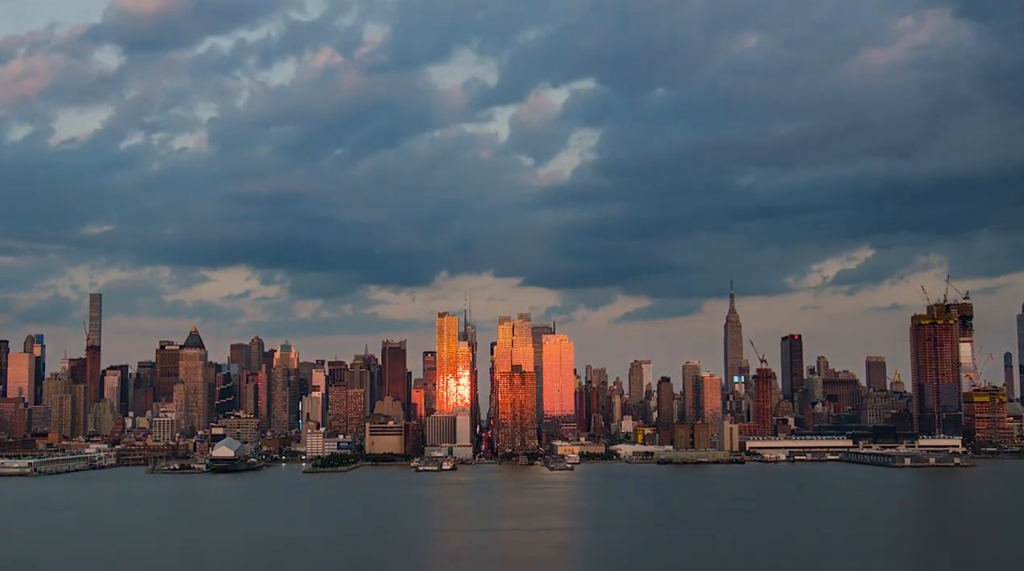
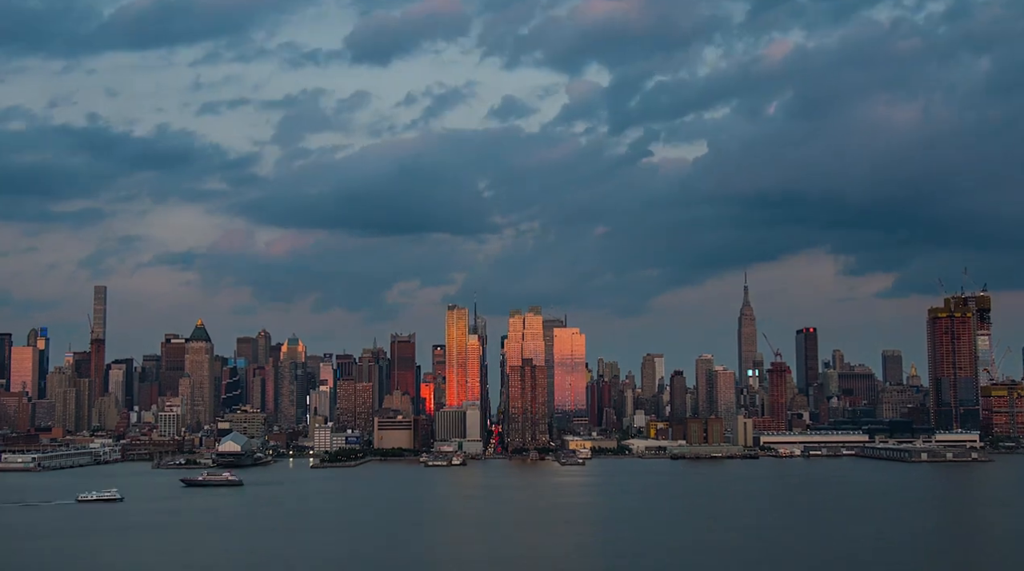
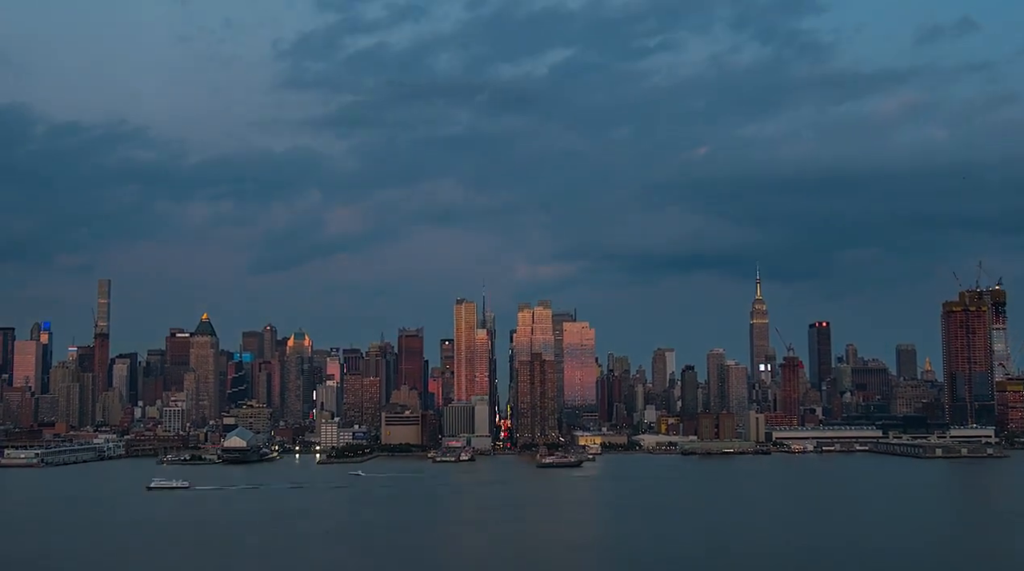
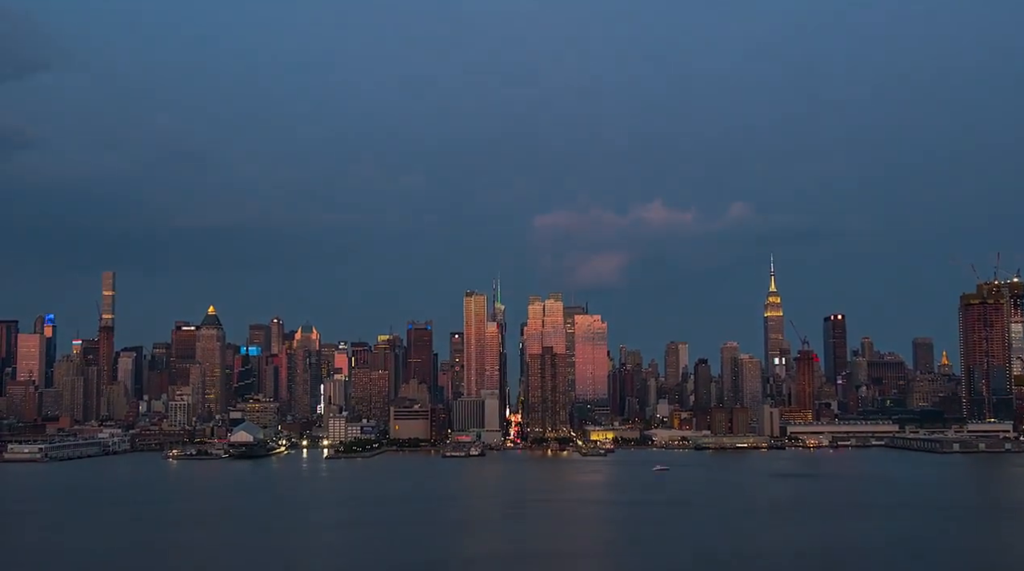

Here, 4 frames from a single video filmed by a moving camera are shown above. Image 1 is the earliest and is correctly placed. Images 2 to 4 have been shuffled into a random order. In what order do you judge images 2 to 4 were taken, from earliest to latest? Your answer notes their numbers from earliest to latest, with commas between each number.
2, 3, 4
